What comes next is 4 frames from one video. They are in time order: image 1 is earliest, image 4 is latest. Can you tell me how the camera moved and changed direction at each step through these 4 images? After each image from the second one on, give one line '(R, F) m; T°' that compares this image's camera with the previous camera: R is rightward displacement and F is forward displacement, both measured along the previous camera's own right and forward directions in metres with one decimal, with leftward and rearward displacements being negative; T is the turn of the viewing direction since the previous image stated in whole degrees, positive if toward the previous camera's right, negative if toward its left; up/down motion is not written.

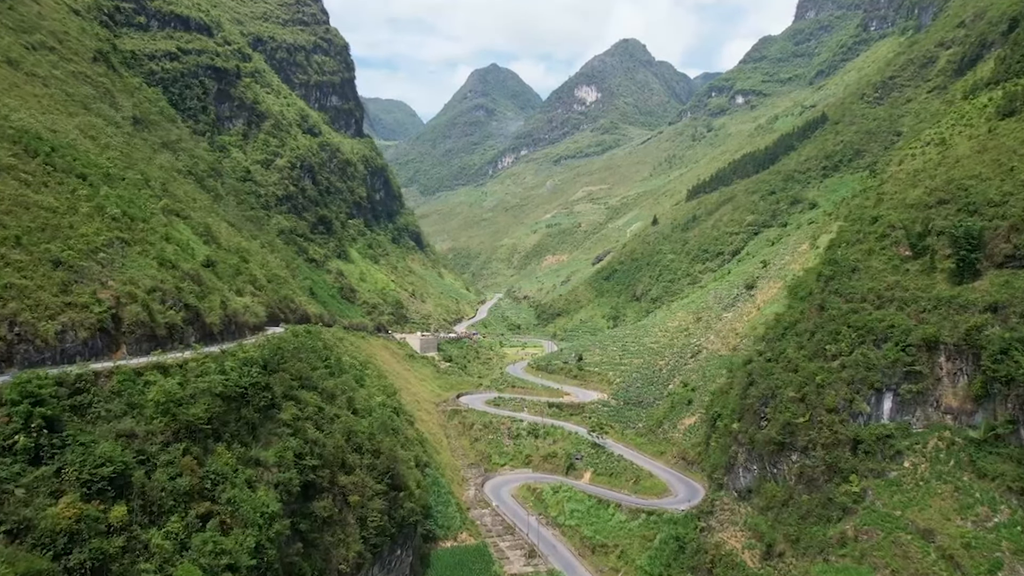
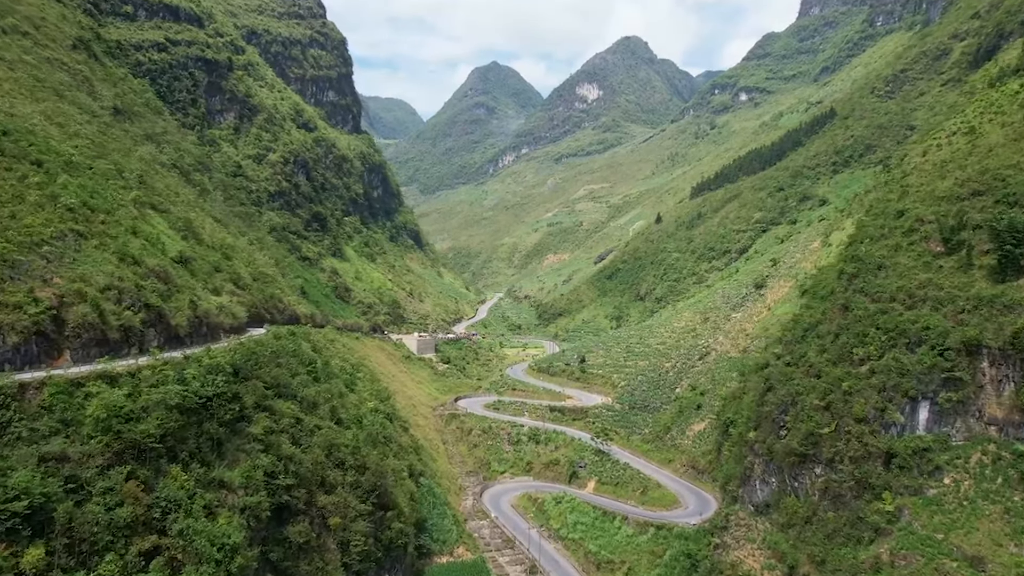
(+0.1, +2.8) m; 0°
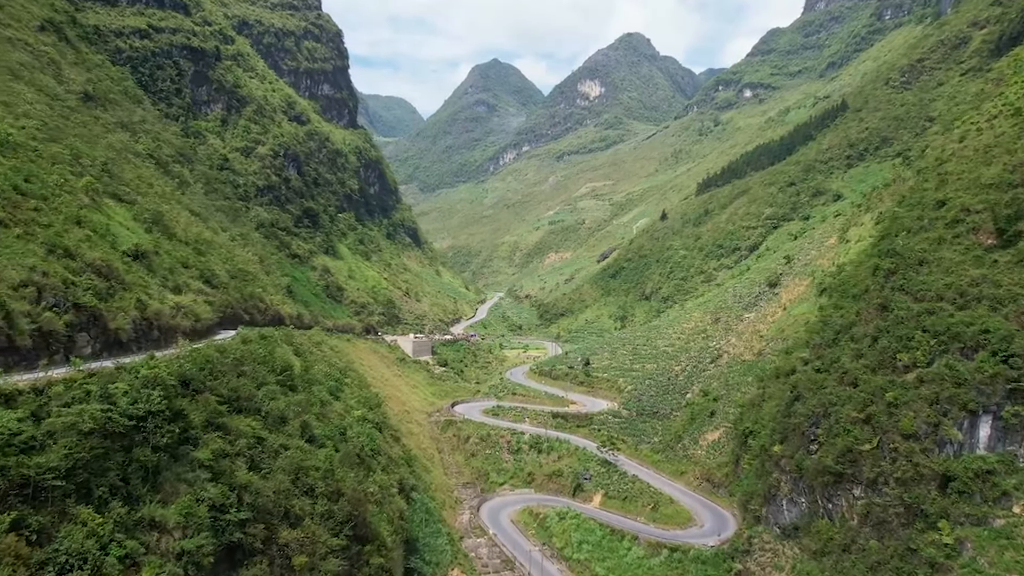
(+0.1, +3.7) m; 0°
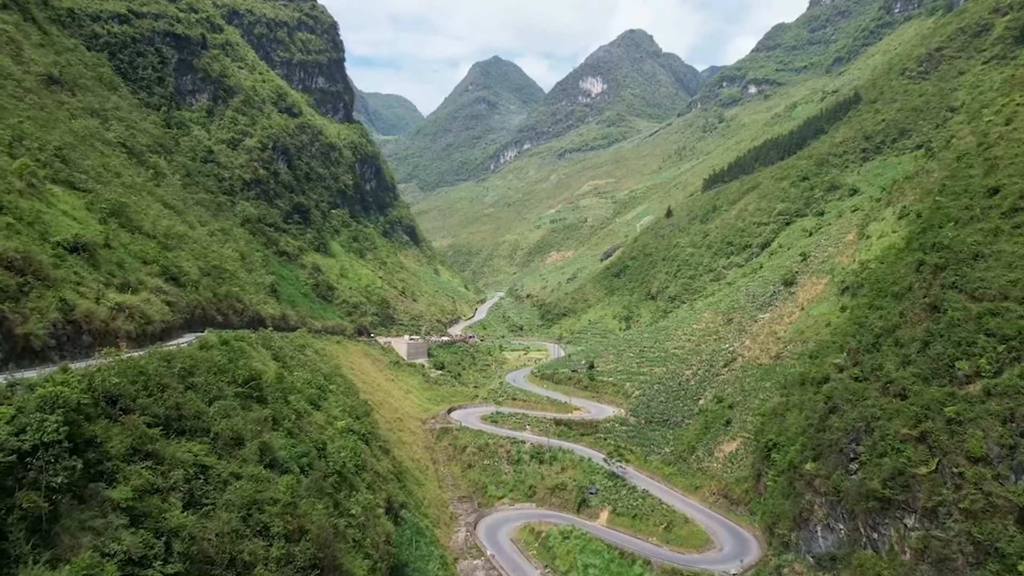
(+0.1, +3.9) m; 0°
